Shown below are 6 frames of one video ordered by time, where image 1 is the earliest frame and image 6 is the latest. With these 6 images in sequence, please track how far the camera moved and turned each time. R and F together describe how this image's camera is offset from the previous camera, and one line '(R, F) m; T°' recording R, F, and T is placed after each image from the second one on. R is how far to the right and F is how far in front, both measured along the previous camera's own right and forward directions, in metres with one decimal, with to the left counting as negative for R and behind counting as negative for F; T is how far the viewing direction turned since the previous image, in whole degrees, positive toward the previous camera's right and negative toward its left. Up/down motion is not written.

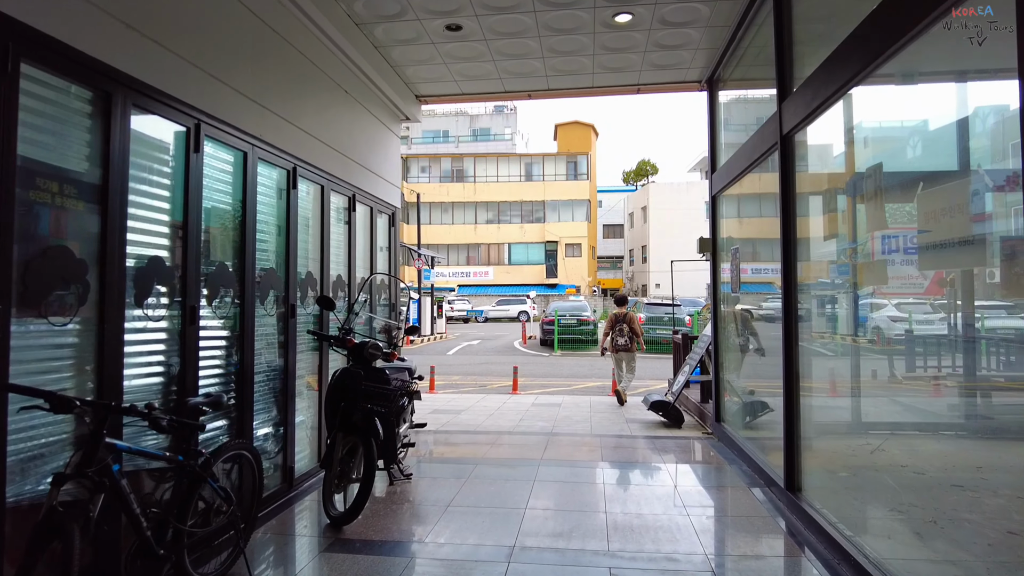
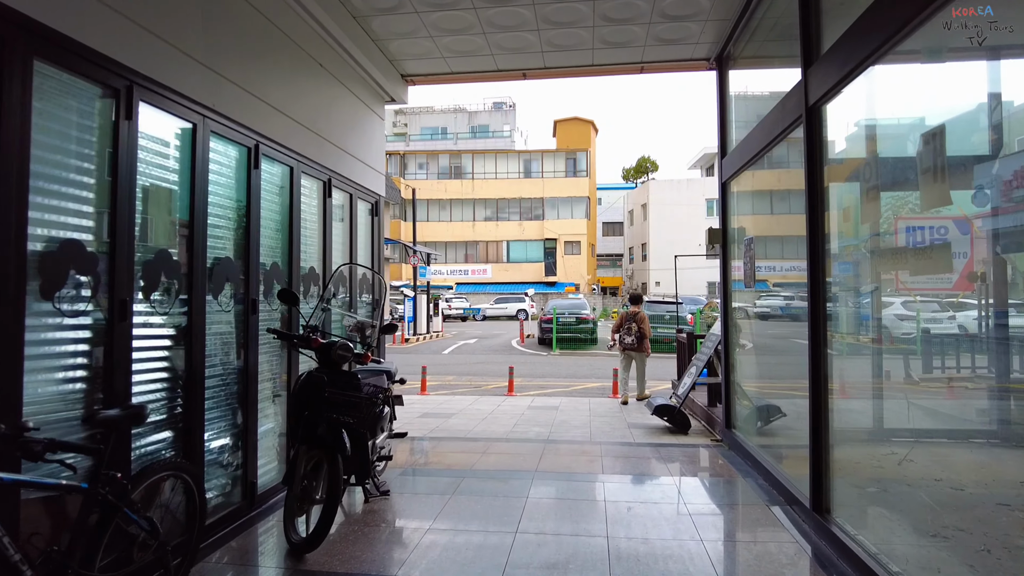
(+0.1, +0.5) m; 0°
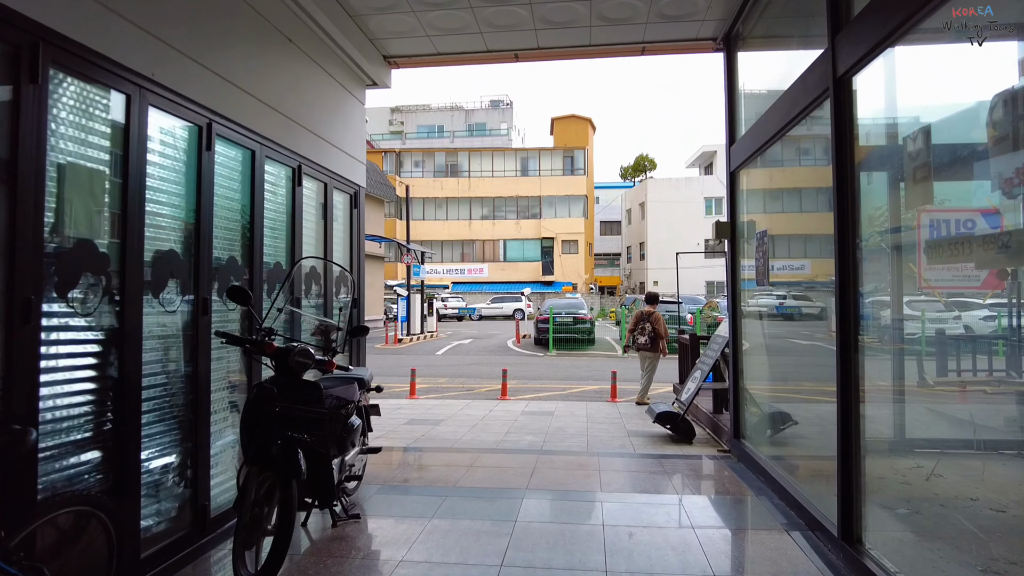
(+0.1, +0.5) m; 0°
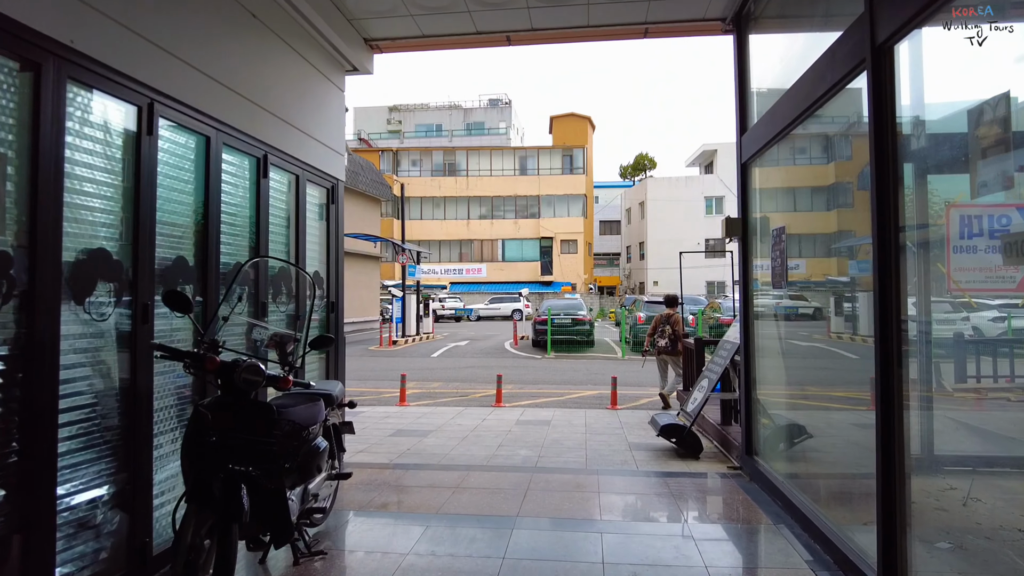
(+0.1, +0.5) m; 0°
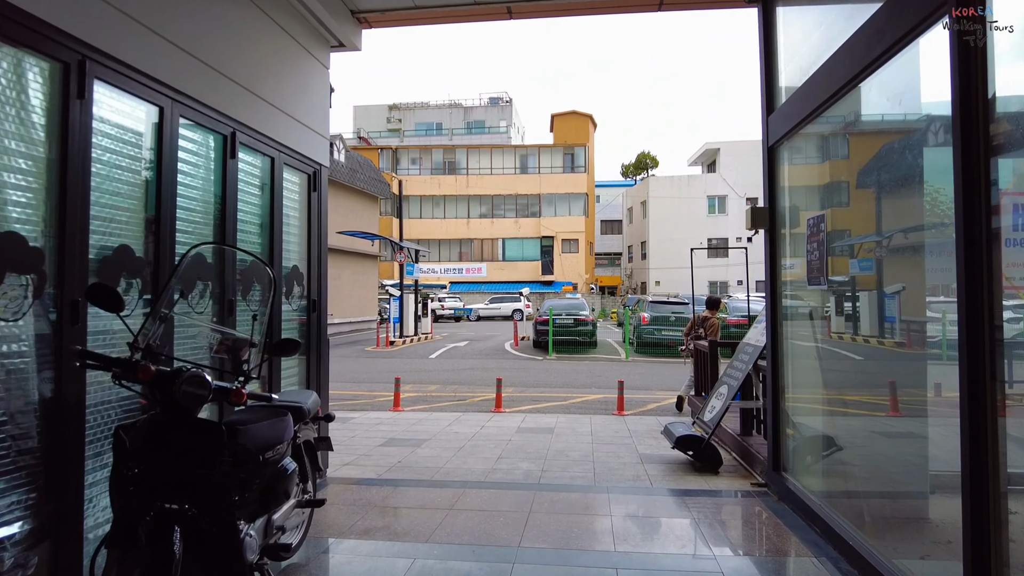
(0.0, +0.5) m; 0°
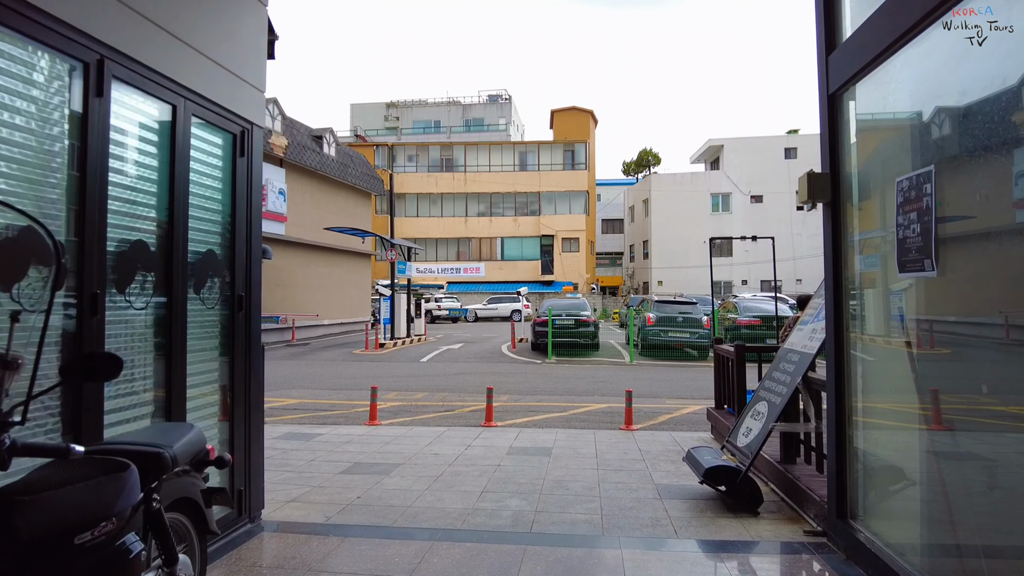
(+0.1, +1.1) m; 0°
